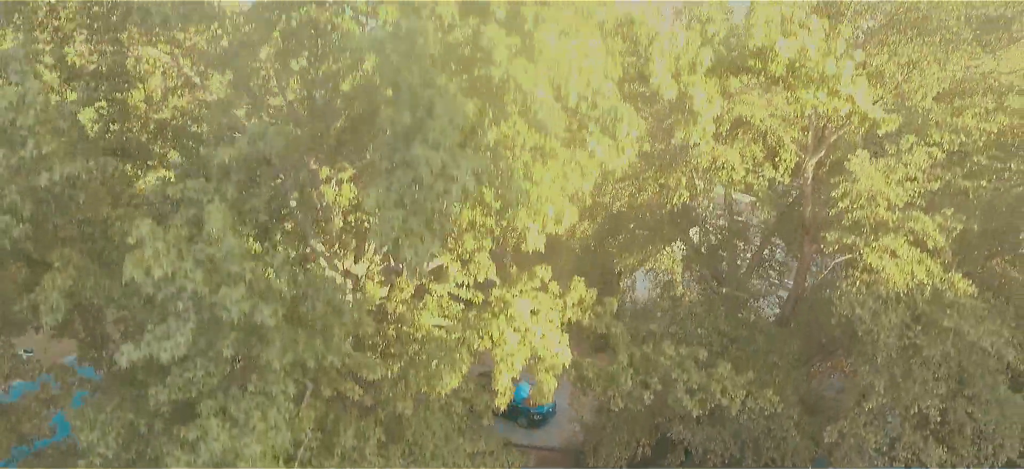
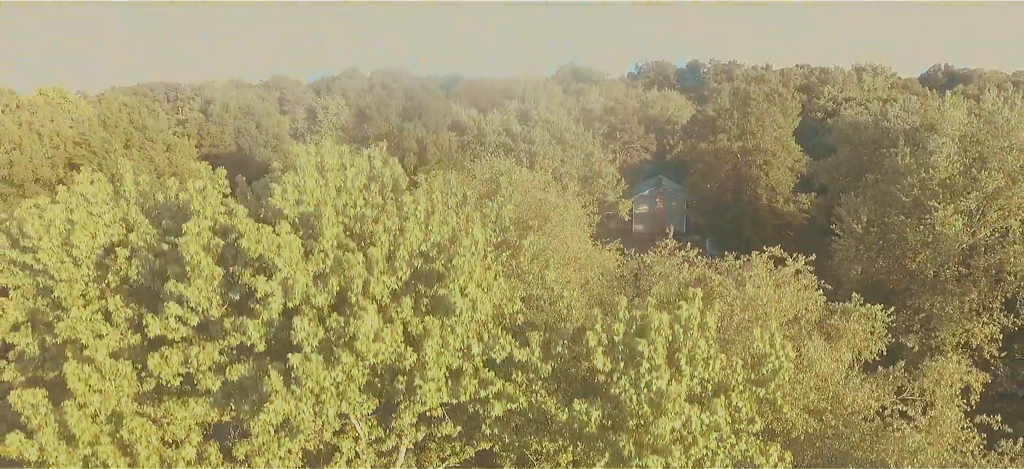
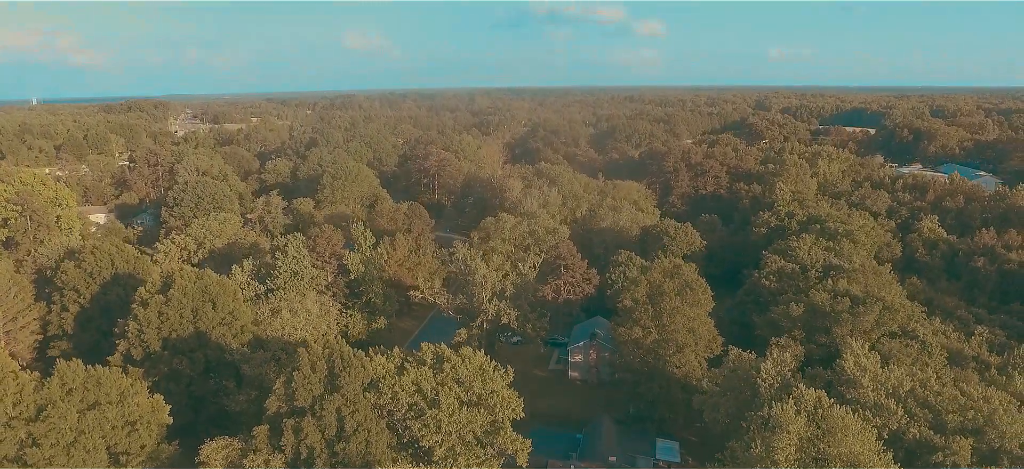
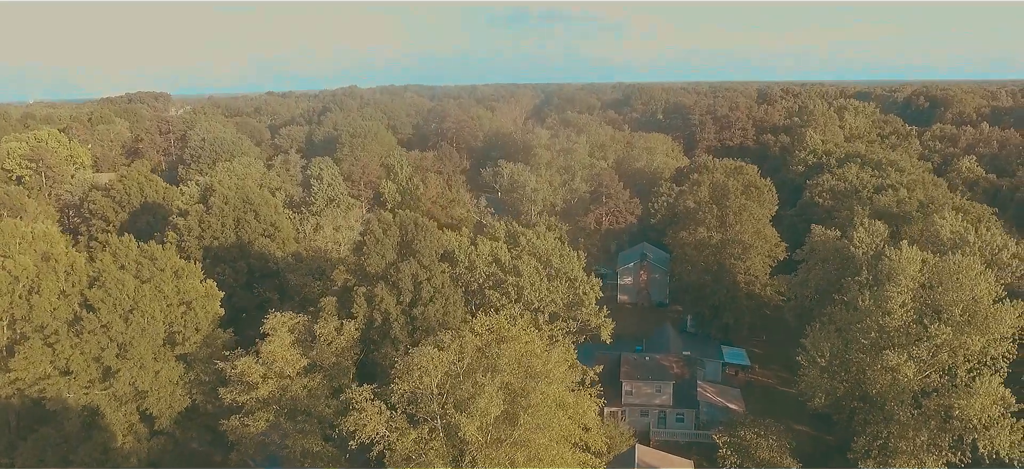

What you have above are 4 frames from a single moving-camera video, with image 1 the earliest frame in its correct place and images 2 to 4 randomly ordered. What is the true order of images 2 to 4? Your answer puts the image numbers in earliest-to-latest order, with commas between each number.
2, 4, 3
